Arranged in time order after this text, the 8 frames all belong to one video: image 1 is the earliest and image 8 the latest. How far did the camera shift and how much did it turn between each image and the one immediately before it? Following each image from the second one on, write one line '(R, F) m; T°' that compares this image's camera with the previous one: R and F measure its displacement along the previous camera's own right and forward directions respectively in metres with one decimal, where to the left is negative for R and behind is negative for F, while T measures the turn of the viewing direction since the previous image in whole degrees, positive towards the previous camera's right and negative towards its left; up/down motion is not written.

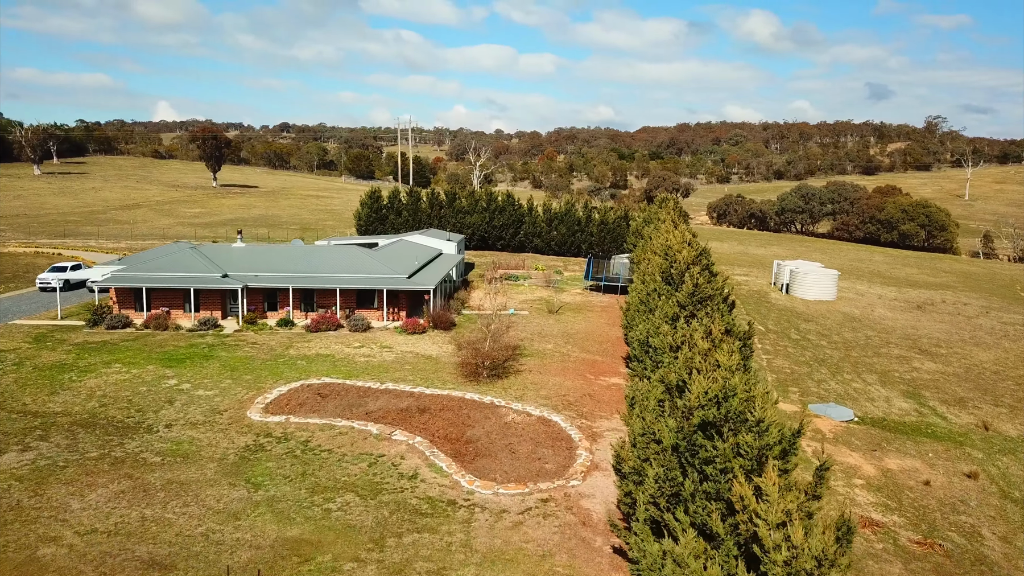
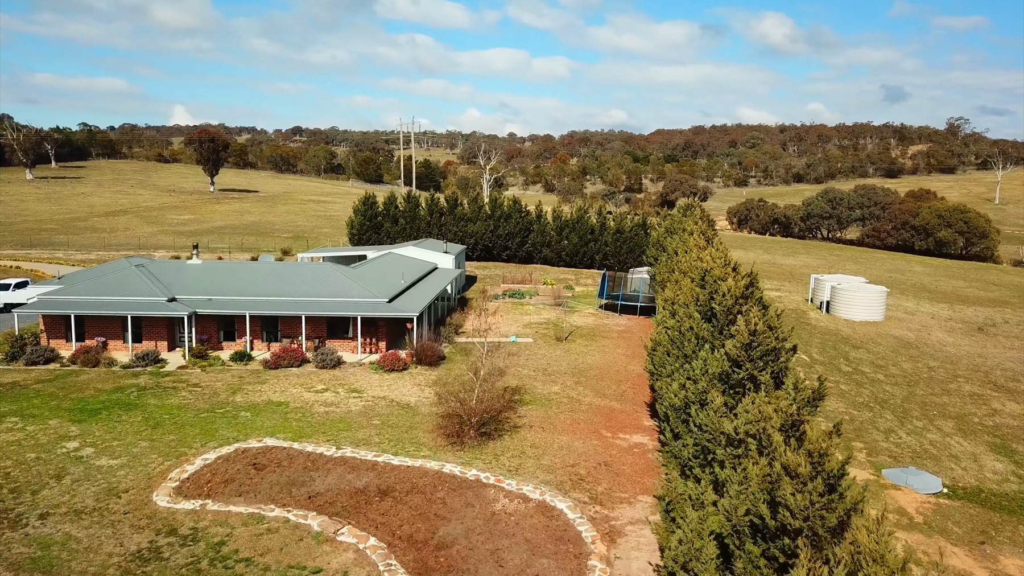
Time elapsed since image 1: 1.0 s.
(+0.3, +3.9) m; -1°
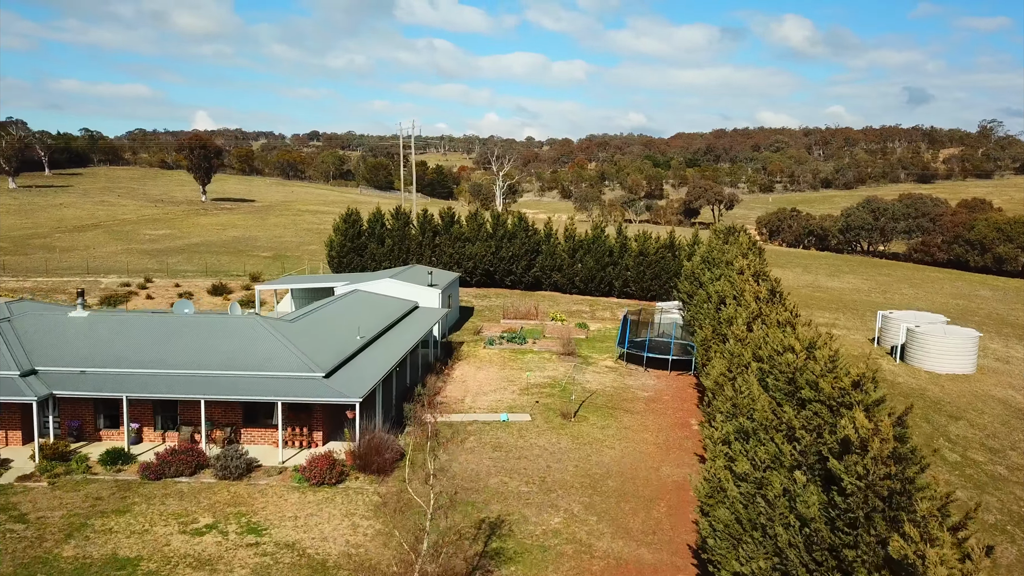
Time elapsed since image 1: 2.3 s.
(+0.6, +5.9) m; -1°
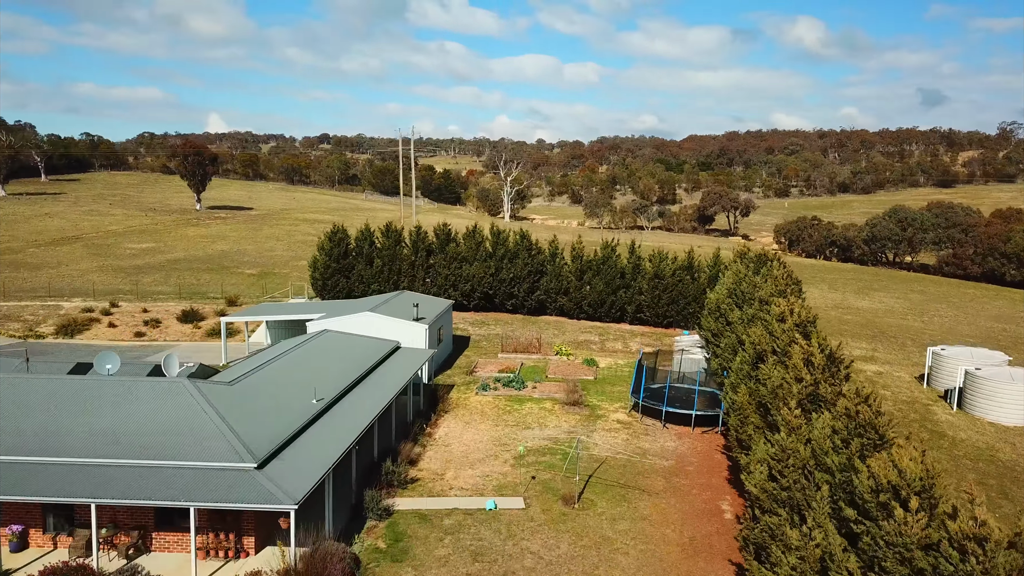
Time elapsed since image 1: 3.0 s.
(+0.4, +3.3) m; -1°
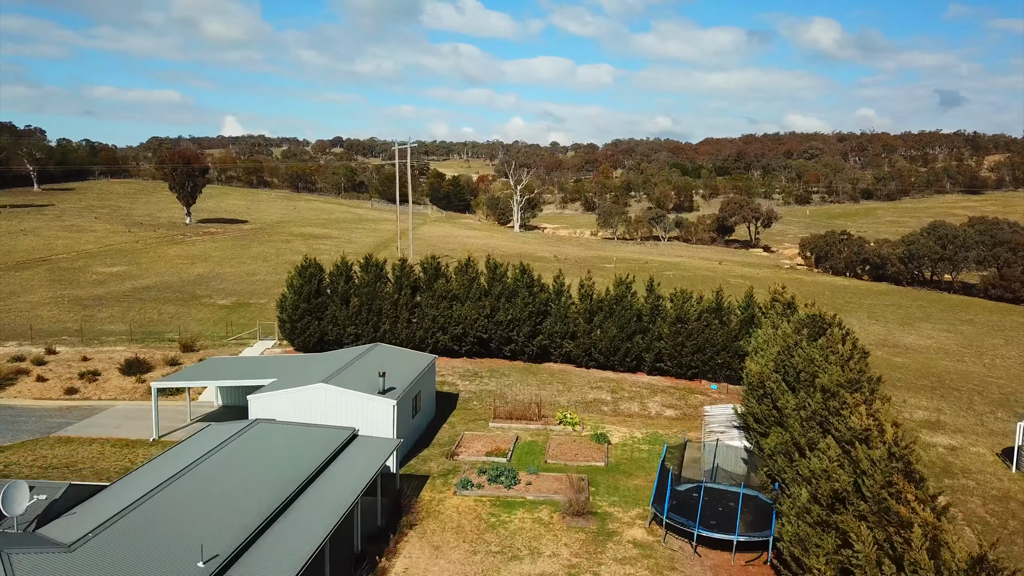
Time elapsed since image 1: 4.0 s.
(+0.6, +4.5) m; -1°
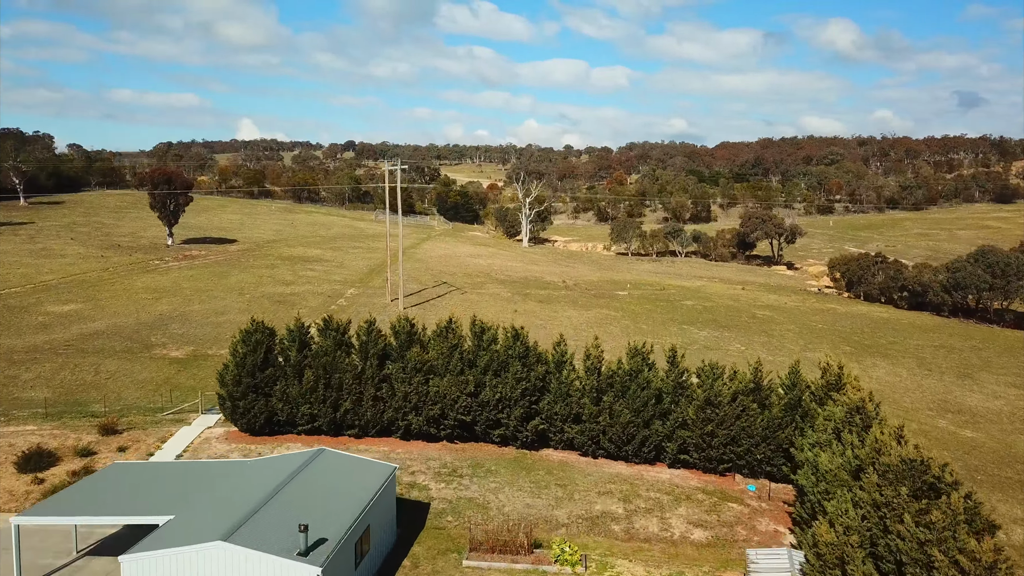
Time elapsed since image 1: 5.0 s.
(+0.7, +5.2) m; -1°
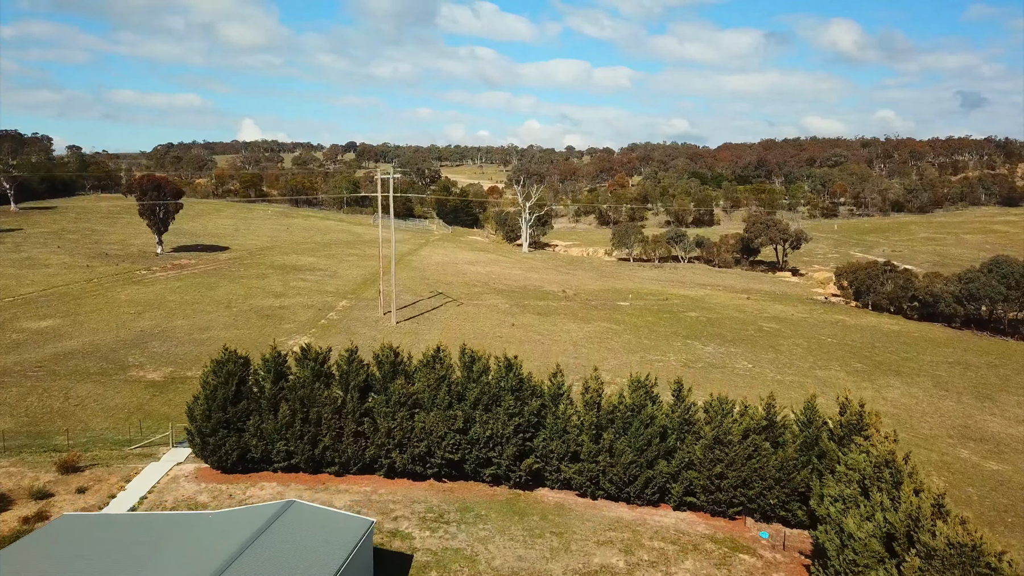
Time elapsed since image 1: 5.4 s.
(+0.3, +1.7) m; 0°
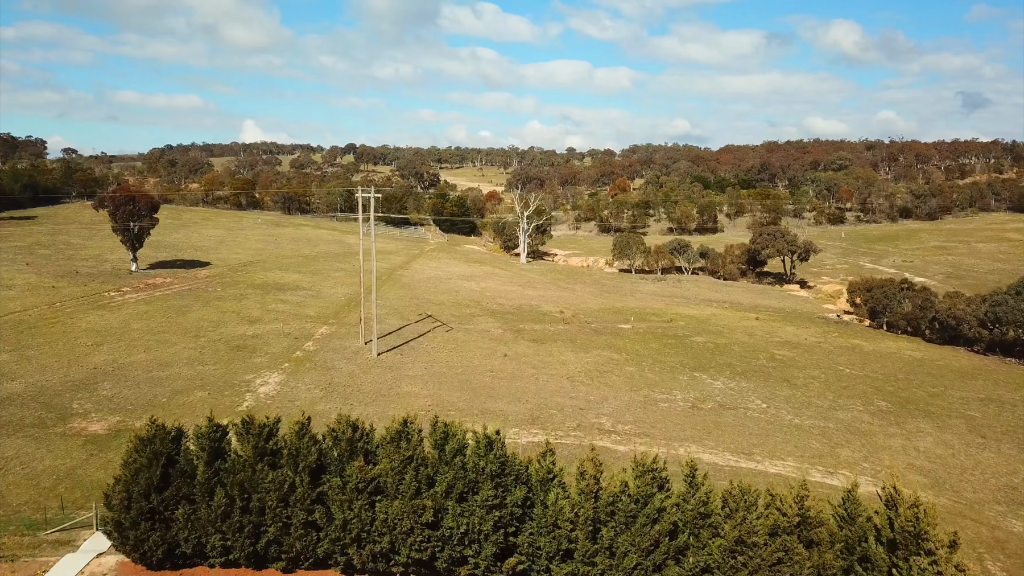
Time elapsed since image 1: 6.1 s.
(+0.5, +3.5) m; 0°
